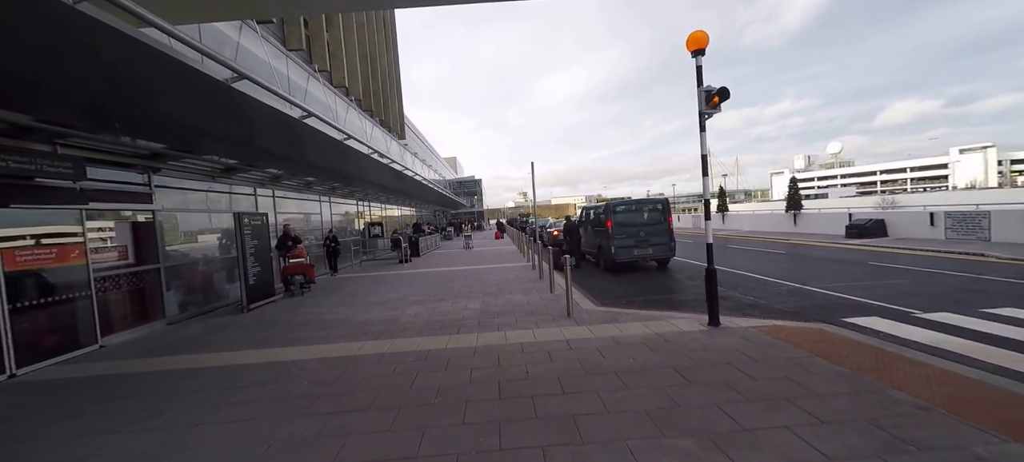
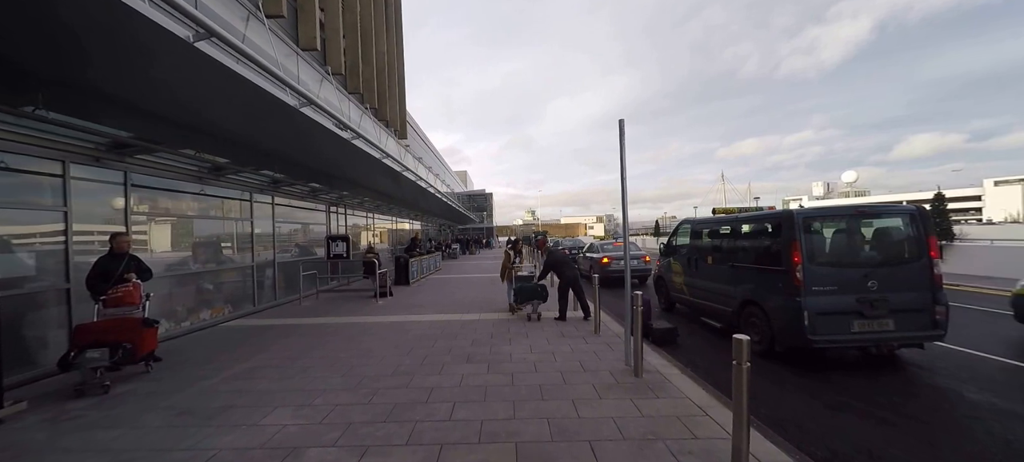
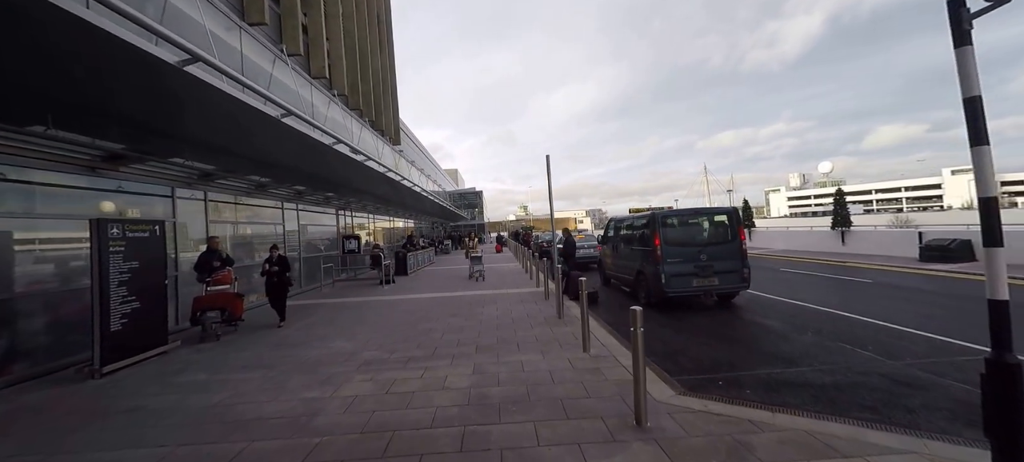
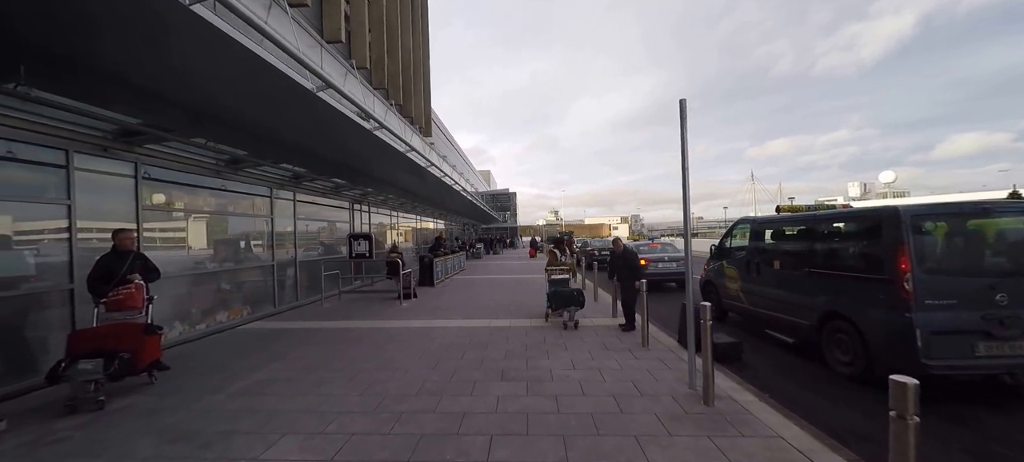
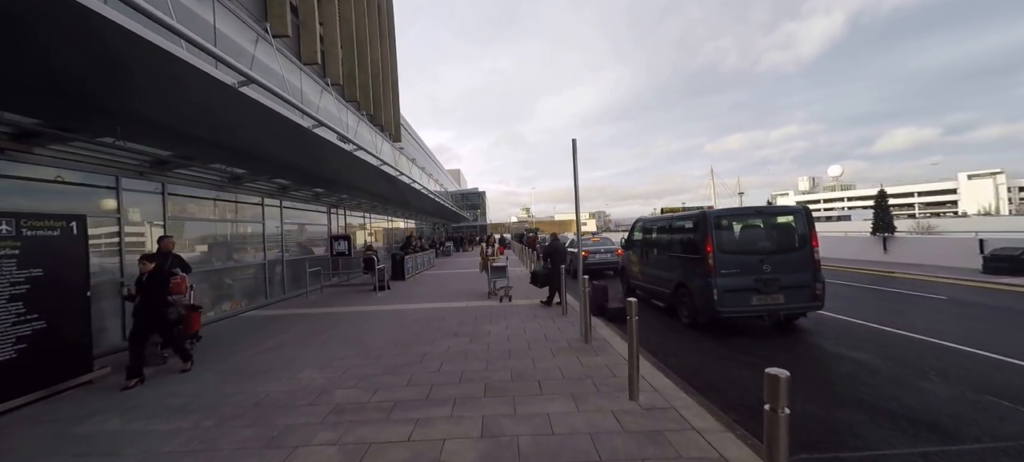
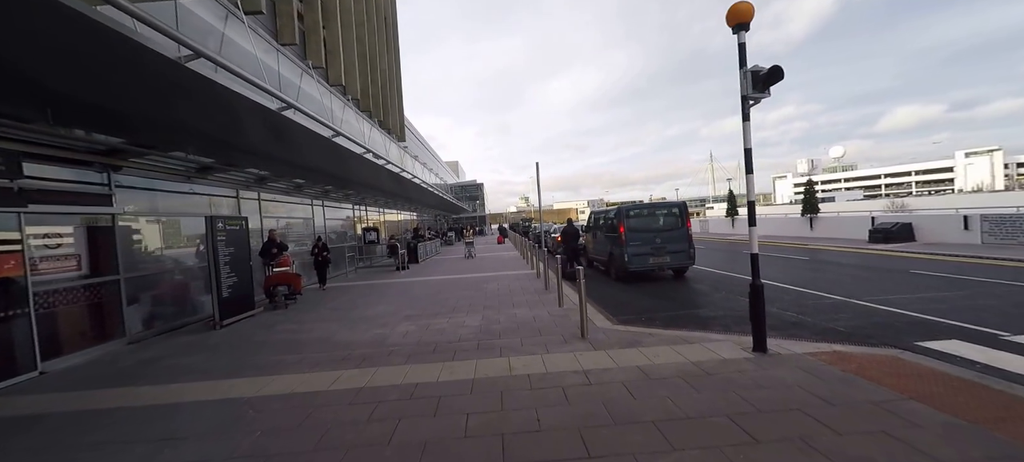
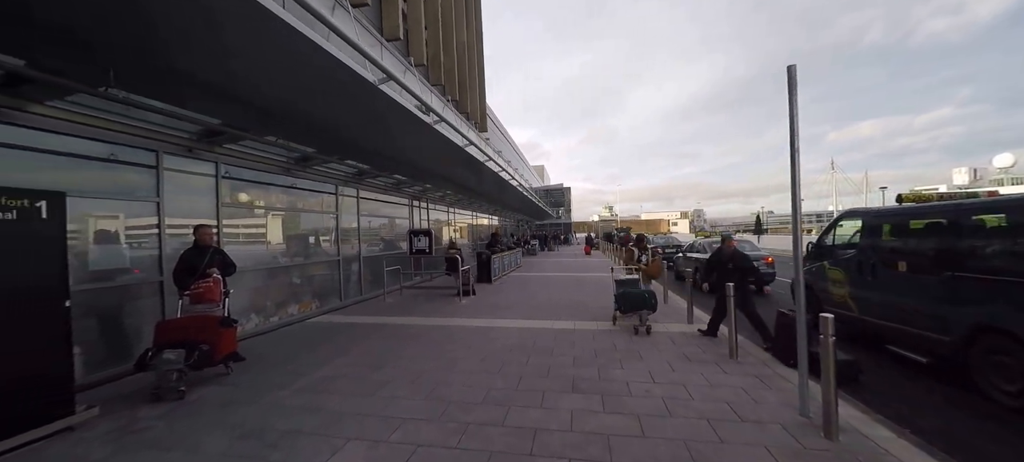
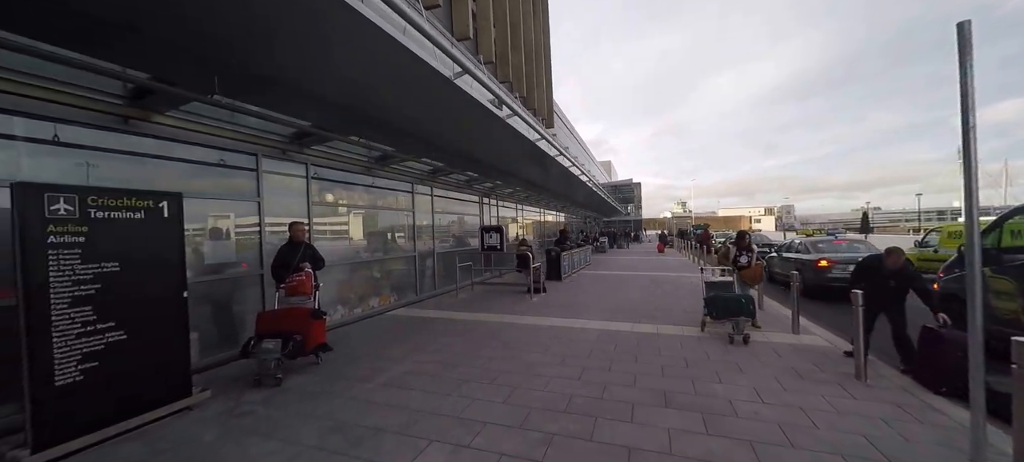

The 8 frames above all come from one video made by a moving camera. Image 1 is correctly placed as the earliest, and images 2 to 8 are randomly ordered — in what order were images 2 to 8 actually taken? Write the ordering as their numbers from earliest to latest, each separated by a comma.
6, 3, 5, 2, 4, 7, 8
